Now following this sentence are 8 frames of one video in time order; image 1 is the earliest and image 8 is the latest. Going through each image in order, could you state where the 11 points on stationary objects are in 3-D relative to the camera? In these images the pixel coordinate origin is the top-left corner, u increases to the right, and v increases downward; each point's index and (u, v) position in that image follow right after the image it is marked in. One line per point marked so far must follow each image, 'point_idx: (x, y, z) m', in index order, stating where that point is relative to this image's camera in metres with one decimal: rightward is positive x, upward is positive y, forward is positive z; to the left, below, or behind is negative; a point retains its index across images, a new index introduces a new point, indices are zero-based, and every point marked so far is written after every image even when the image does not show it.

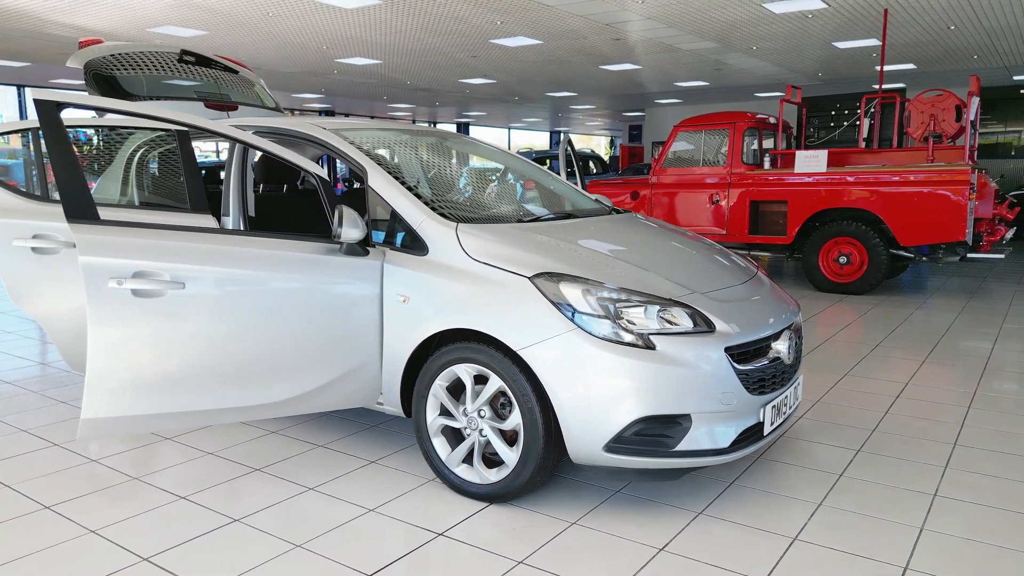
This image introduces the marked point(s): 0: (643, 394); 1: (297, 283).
0: (+0.4, -0.3, +2.4) m
1: (-0.8, 0.0, +2.8) m
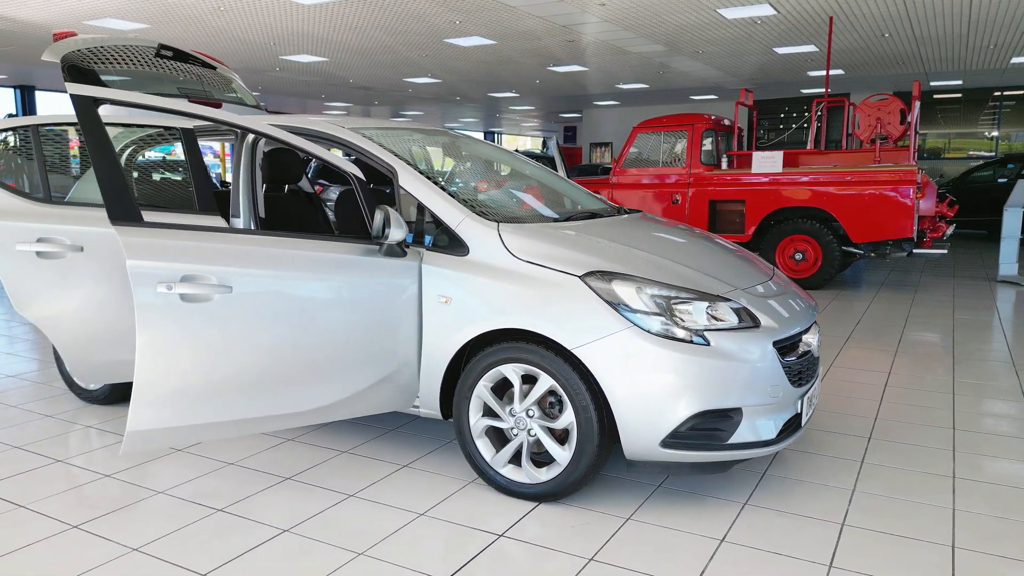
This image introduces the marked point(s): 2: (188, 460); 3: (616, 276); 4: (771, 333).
0: (+0.6, -0.3, +2.5) m
1: (-0.6, 0.0, +2.7) m
2: (-1.3, -0.7, +3.1) m
3: (+0.4, 0.0, +2.6) m
4: (+0.9, -0.2, +2.6) m
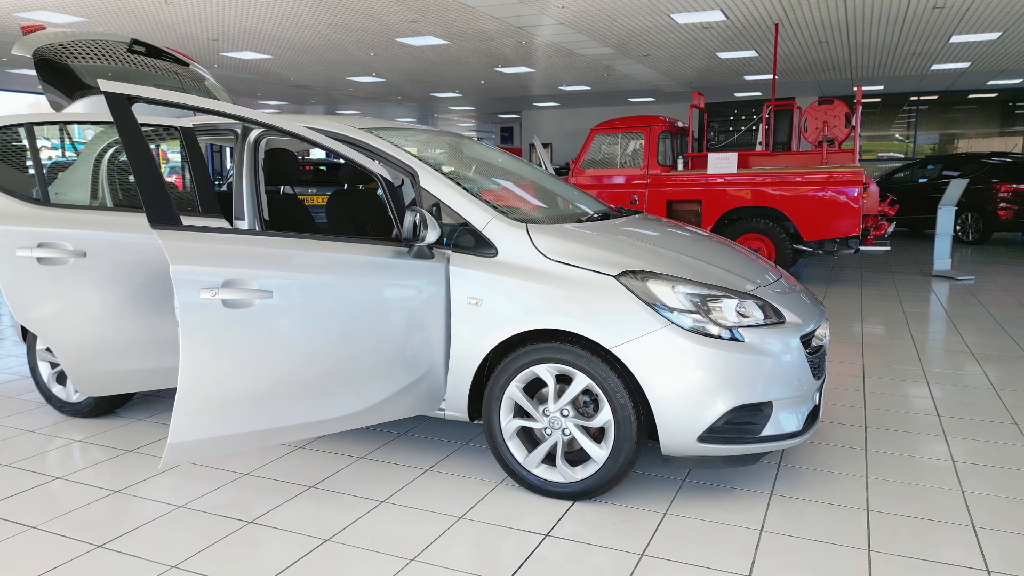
0: (+0.8, -0.3, +2.5) m
1: (-0.5, 0.0, +2.7) m
2: (-1.3, -0.7, +3.0) m
3: (+0.5, 0.0, +2.6) m
4: (+1.0, -0.1, +2.7) m
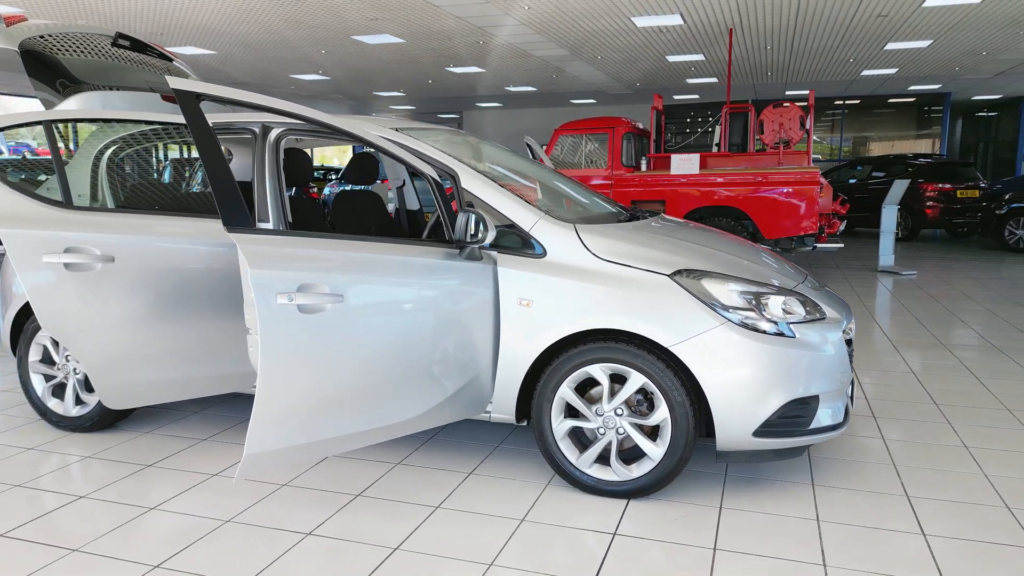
0: (+1.0, -0.3, +2.6) m
1: (-0.3, 0.0, +2.6) m
2: (-1.1, -0.8, +2.9) m
3: (+0.7, 0.0, +2.7) m
4: (+1.2, -0.1, +2.8) m
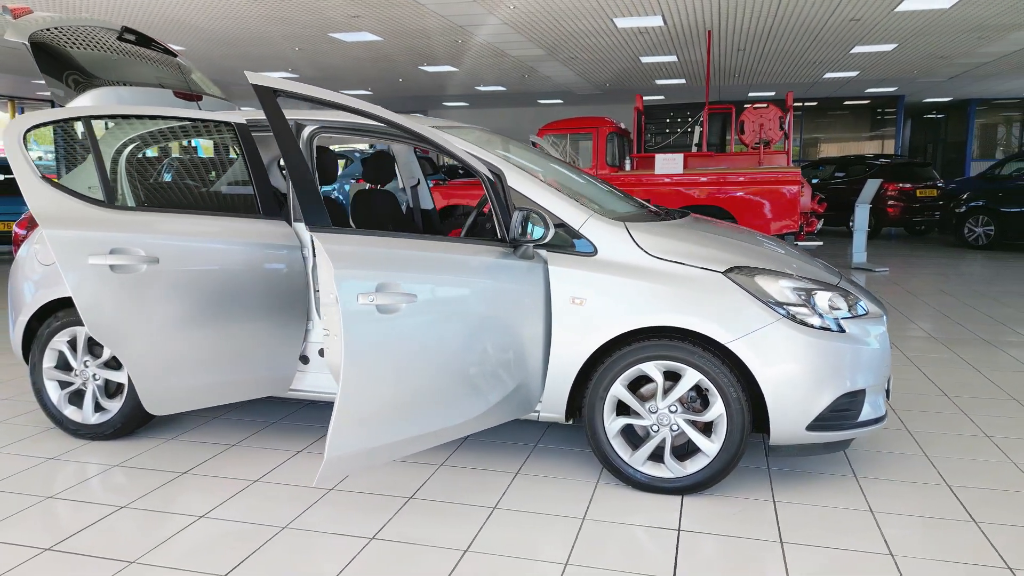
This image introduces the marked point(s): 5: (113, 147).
0: (+1.2, -0.3, +2.7) m
1: (-0.1, 0.0, +2.6) m
2: (-0.9, -0.8, +2.8) m
3: (+0.9, +0.1, +2.7) m
4: (+1.4, -0.1, +2.9) m
5: (-1.6, +0.6, +3.0) m
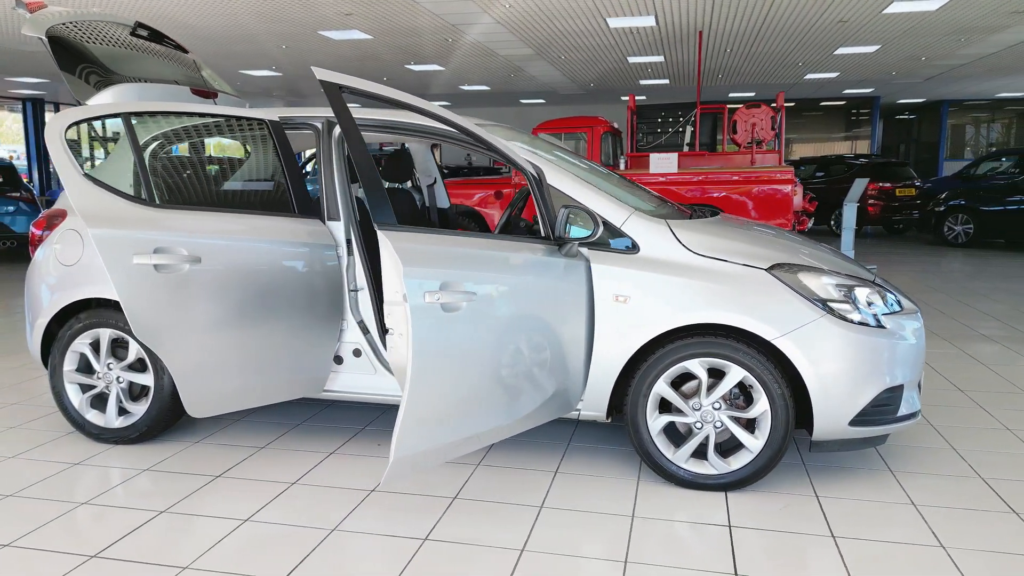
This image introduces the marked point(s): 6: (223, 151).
0: (+1.3, -0.3, +2.7) m
1: (+0.1, 0.0, +2.6) m
2: (-0.7, -0.8, +2.8) m
3: (+1.1, +0.1, +2.7) m
4: (+1.6, -0.1, +2.9) m
5: (-1.5, +0.6, +3.0) m
6: (-1.2, +0.6, +3.1) m
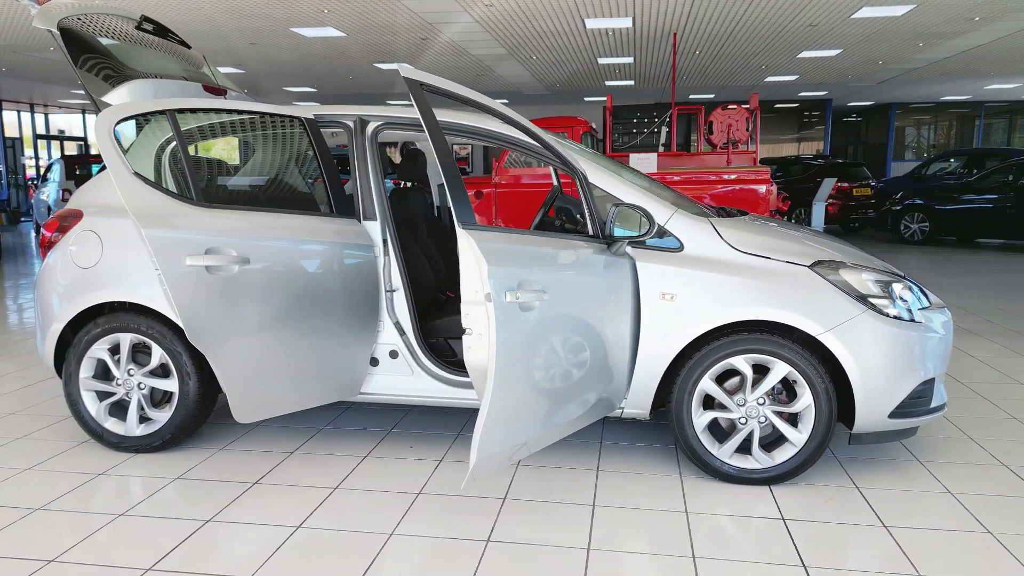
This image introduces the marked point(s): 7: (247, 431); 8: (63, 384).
0: (+1.5, -0.3, +2.8) m
1: (+0.3, 0.0, +2.6) m
2: (-0.5, -0.8, +2.7) m
3: (+1.2, +0.1, +2.8) m
4: (+1.7, -0.1, +3.0) m
5: (-1.3, +0.6, +2.9) m
6: (-1.1, +0.5, +3.0) m
7: (-1.2, -0.7, +3.4) m
8: (-1.9, -0.4, +3.2) m
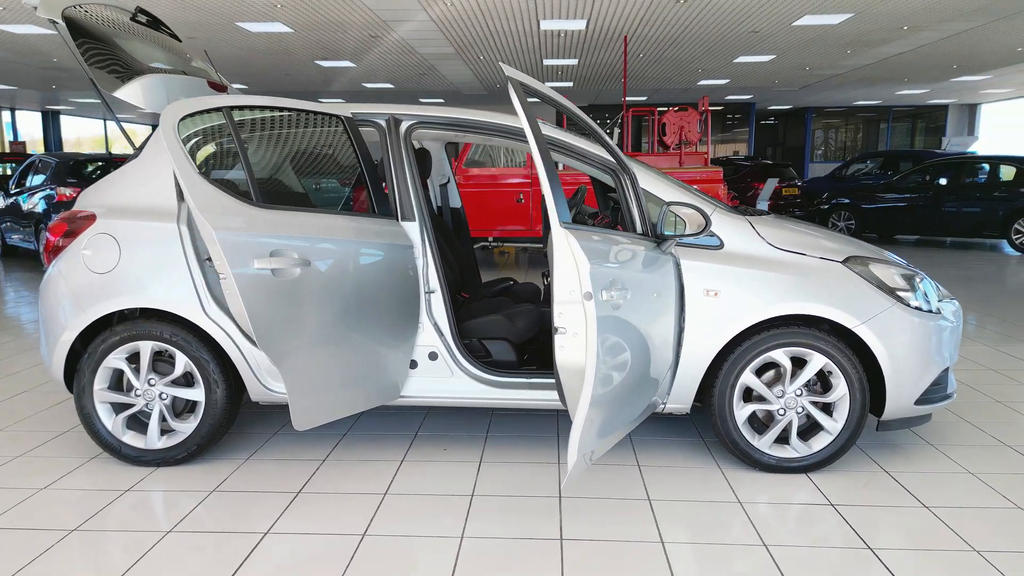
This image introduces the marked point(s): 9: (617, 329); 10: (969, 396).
0: (+1.7, -0.3, +2.9) m
1: (+0.5, 0.0, +2.6) m
2: (-0.3, -0.8, +2.7) m
3: (+1.4, +0.1, +2.9) m
4: (+1.9, -0.1, +3.2) m
5: (-1.2, +0.5, +2.8) m
6: (-0.9, +0.5, +2.9) m
7: (-1.1, -0.7, +3.3) m
8: (-1.8, -0.4, +3.0) m
9: (+0.3, -0.1, +2.5) m
10: (+2.5, -0.6, +4.0) m
